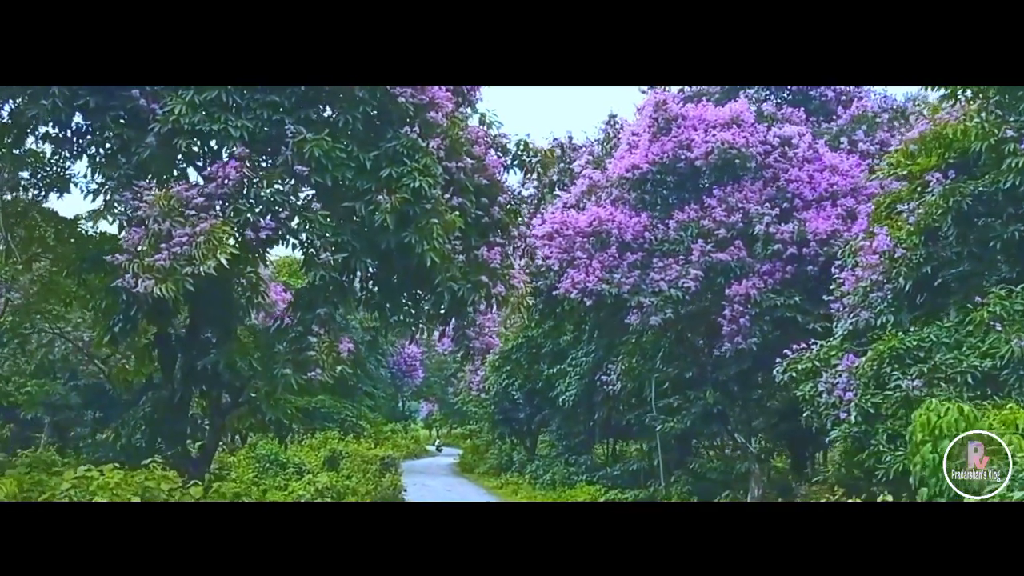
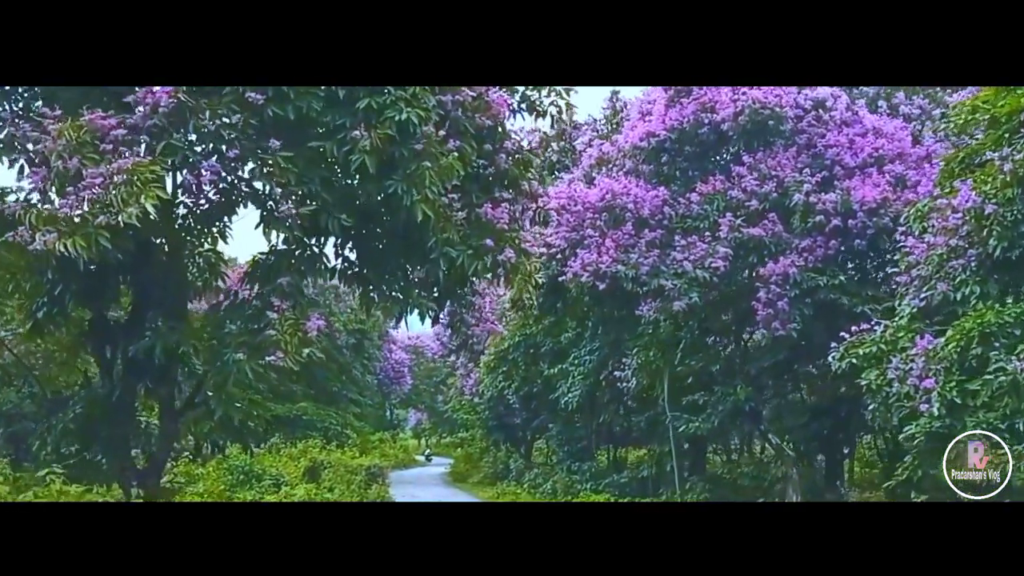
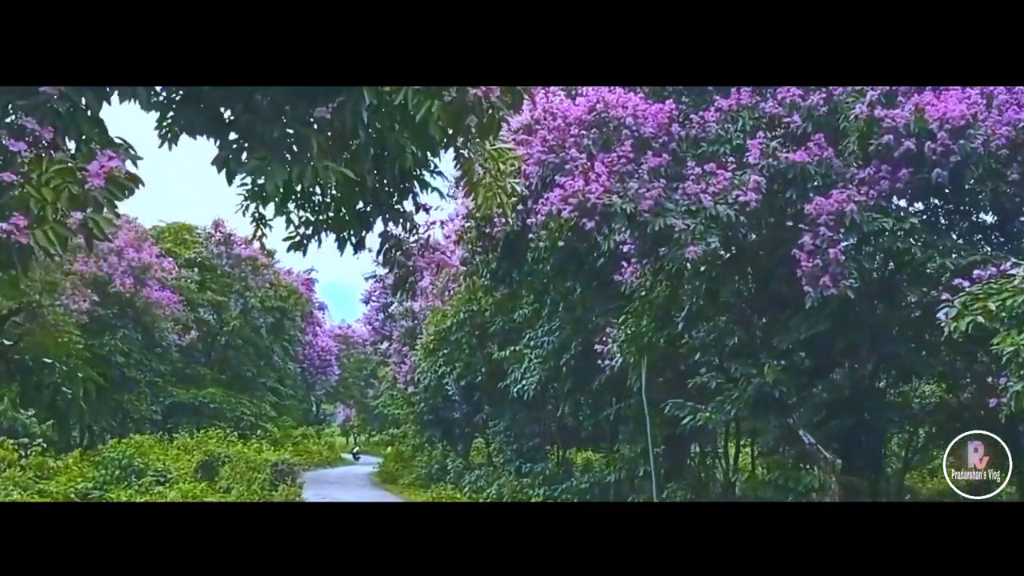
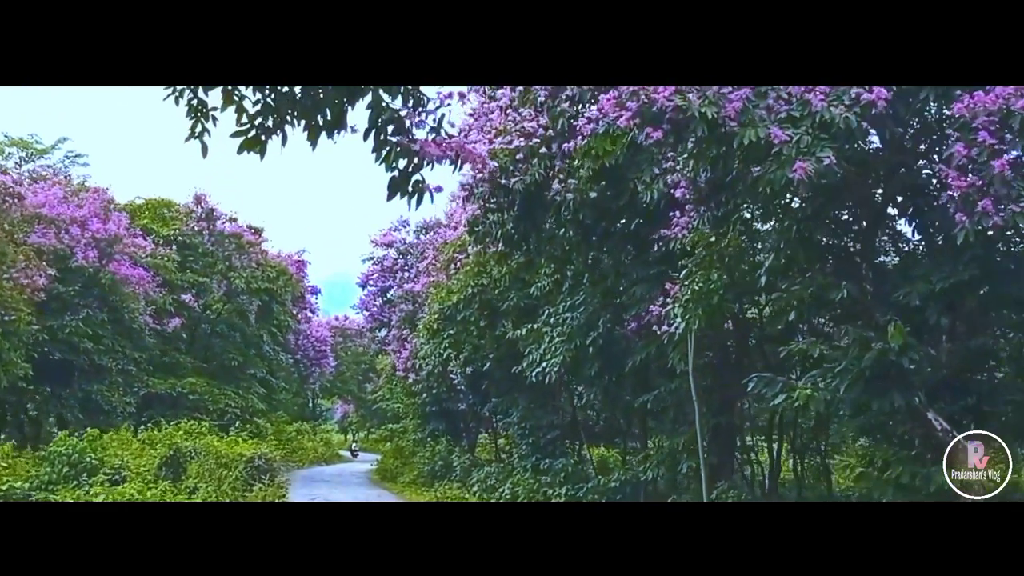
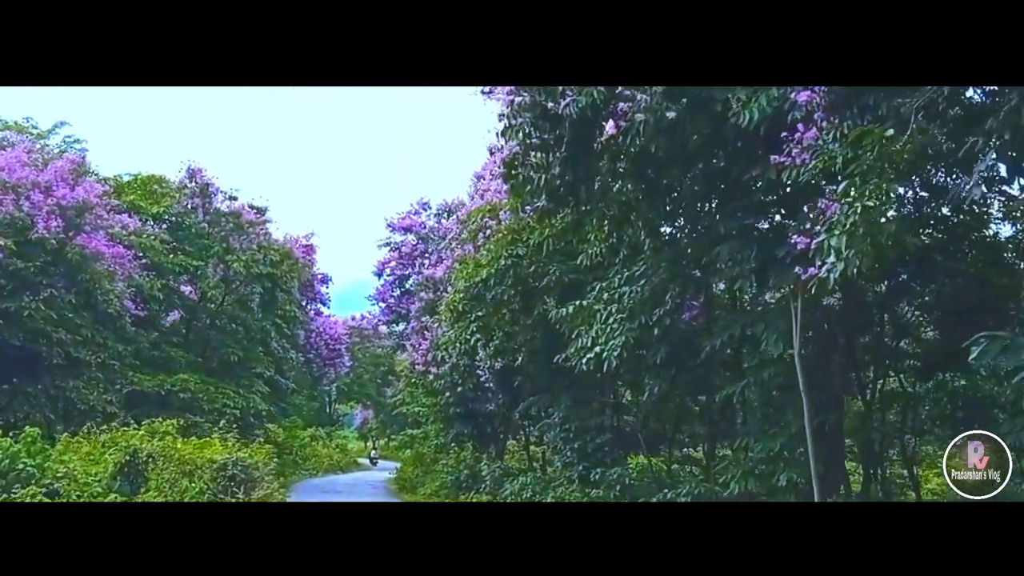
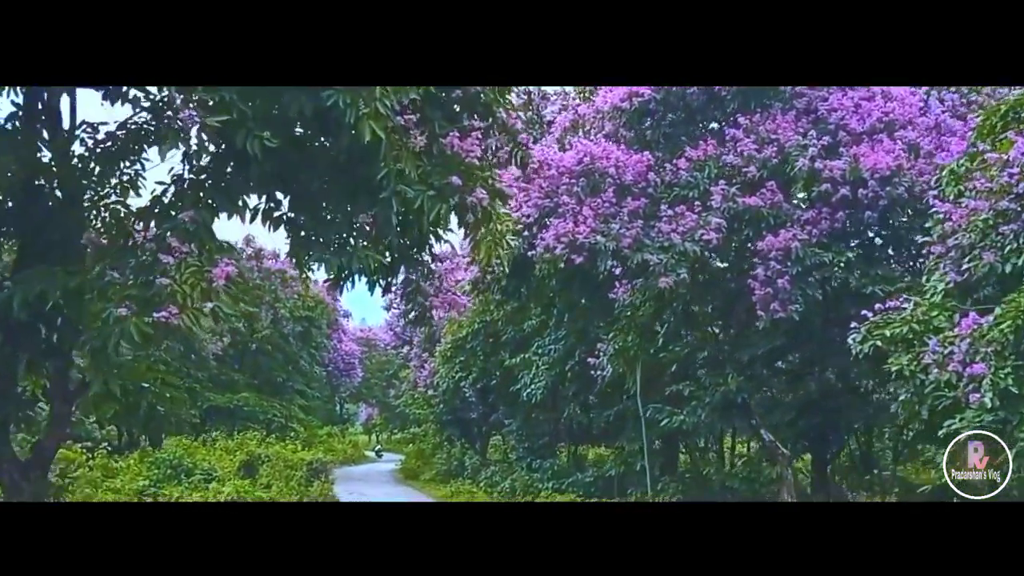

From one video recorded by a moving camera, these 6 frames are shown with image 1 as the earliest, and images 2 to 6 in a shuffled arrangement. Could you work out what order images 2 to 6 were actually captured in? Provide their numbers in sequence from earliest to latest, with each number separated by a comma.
2, 6, 3, 4, 5
